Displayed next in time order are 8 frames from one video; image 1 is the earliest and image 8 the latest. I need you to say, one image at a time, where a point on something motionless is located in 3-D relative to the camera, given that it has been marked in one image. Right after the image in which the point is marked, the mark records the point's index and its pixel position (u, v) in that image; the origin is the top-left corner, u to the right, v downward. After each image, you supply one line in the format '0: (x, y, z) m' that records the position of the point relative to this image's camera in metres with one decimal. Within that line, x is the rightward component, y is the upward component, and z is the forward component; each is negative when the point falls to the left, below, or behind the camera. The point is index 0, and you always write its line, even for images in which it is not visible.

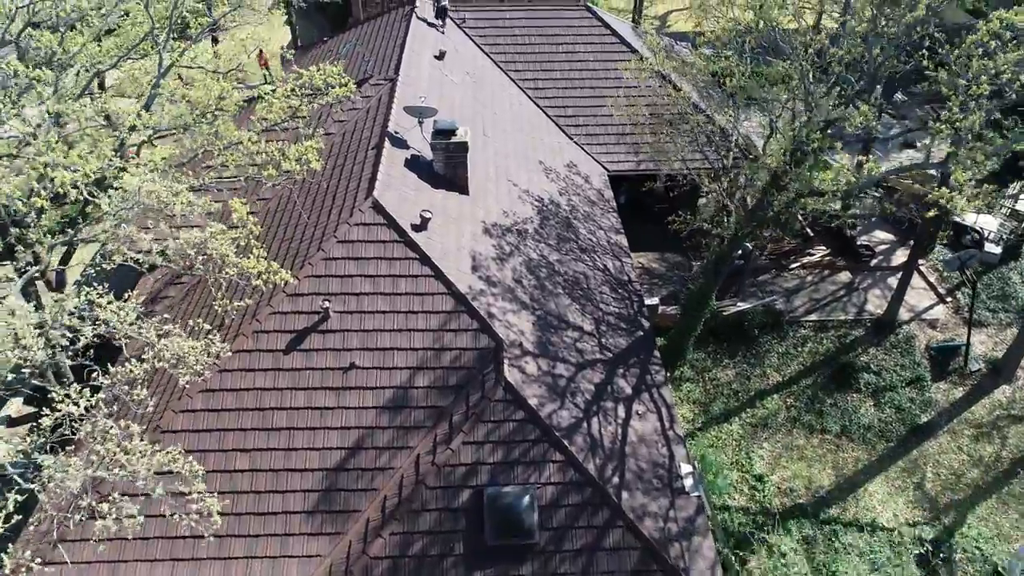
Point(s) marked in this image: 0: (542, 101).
0: (+0.7, +4.5, +20.0) m
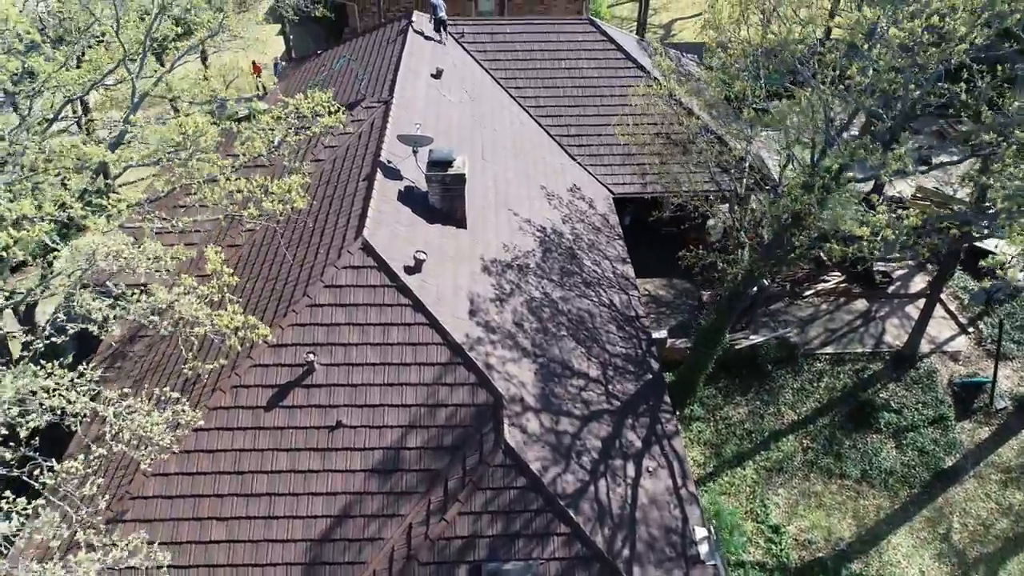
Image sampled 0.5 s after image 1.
0: (+0.7, +3.8, +19.1) m
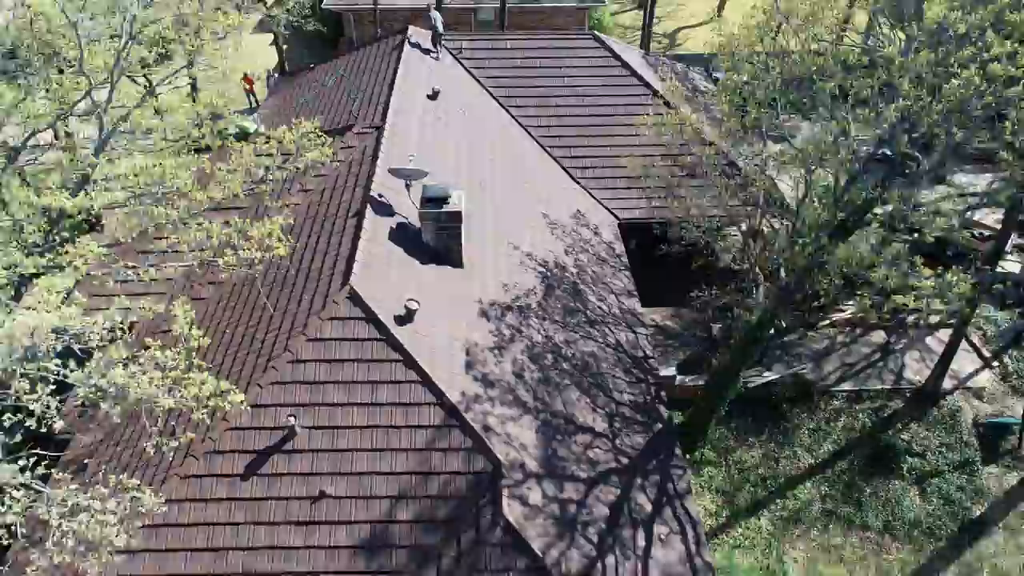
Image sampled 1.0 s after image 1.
0: (+0.7, +3.2, +18.2) m
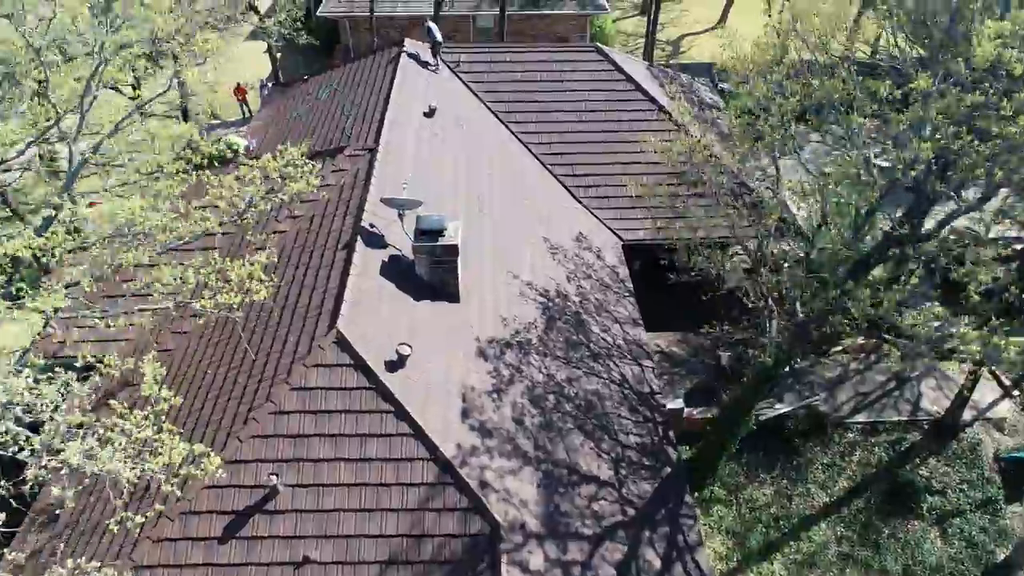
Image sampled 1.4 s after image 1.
0: (+0.7, +2.7, +17.5) m
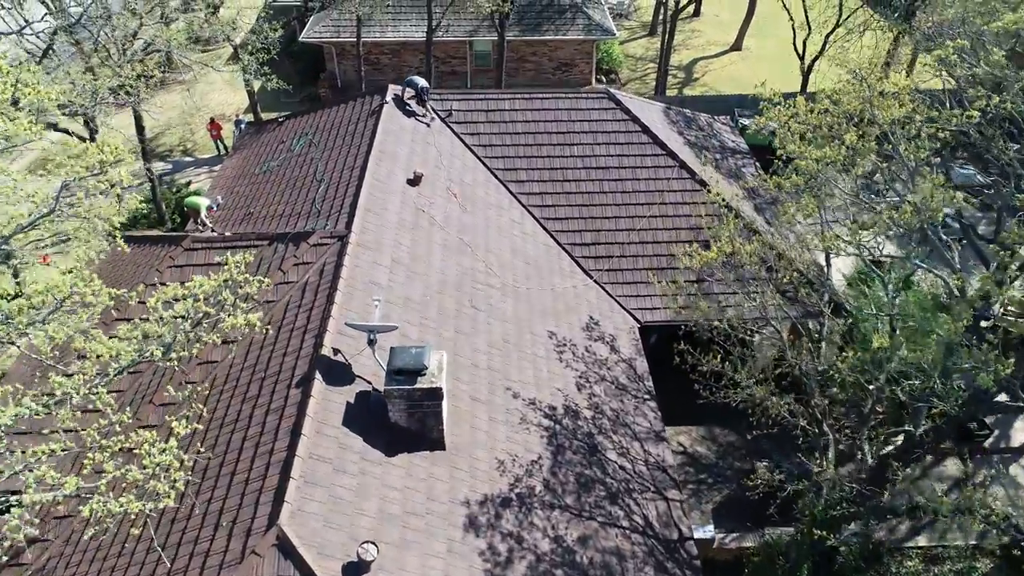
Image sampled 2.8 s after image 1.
0: (+0.7, +1.2, +15.2) m
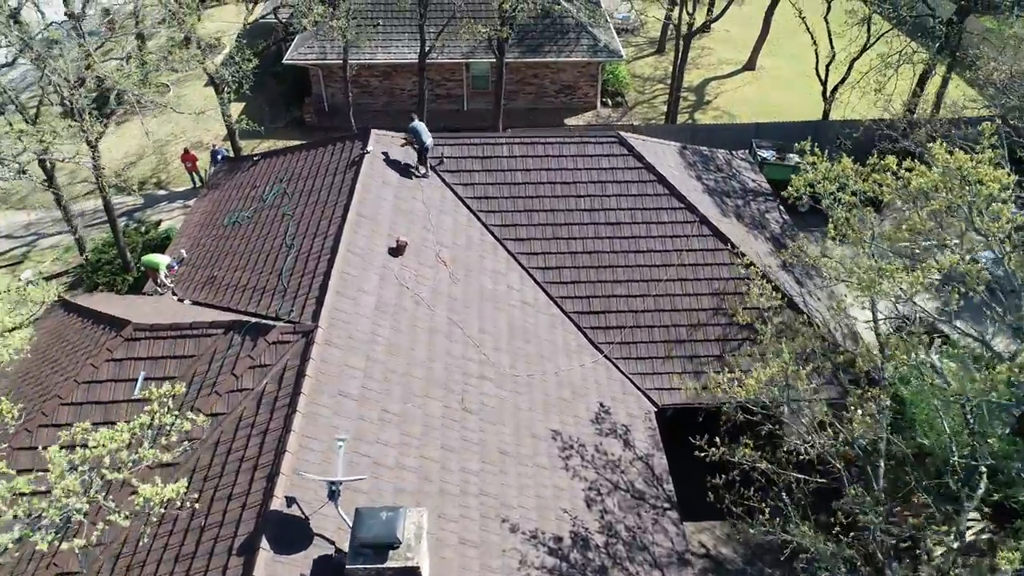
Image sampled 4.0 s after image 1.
0: (+0.7, -0.1, +13.4) m
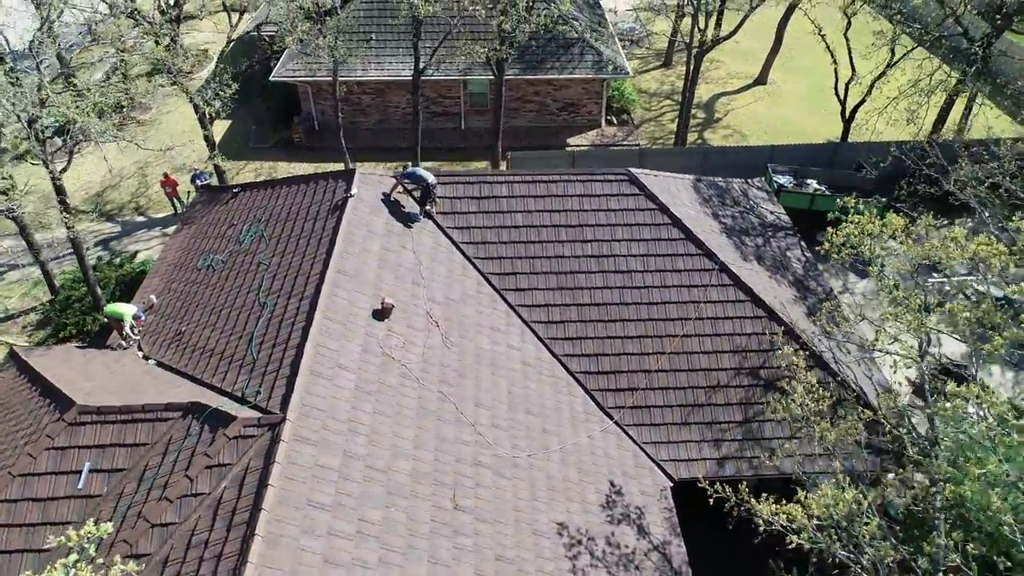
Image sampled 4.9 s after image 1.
0: (+0.7, -0.9, +12.0) m
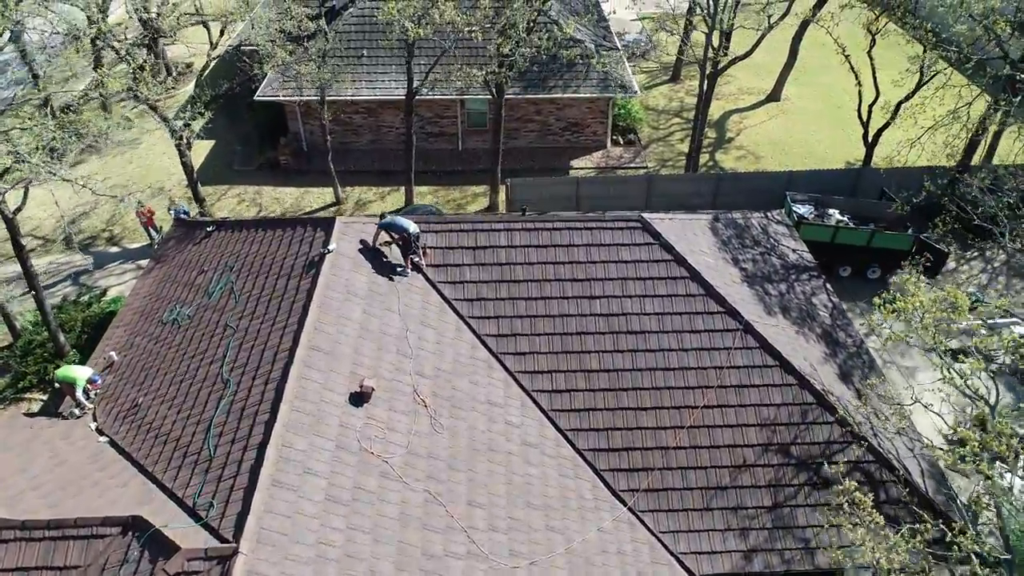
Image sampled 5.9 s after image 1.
0: (+0.7, -1.8, +10.7) m
